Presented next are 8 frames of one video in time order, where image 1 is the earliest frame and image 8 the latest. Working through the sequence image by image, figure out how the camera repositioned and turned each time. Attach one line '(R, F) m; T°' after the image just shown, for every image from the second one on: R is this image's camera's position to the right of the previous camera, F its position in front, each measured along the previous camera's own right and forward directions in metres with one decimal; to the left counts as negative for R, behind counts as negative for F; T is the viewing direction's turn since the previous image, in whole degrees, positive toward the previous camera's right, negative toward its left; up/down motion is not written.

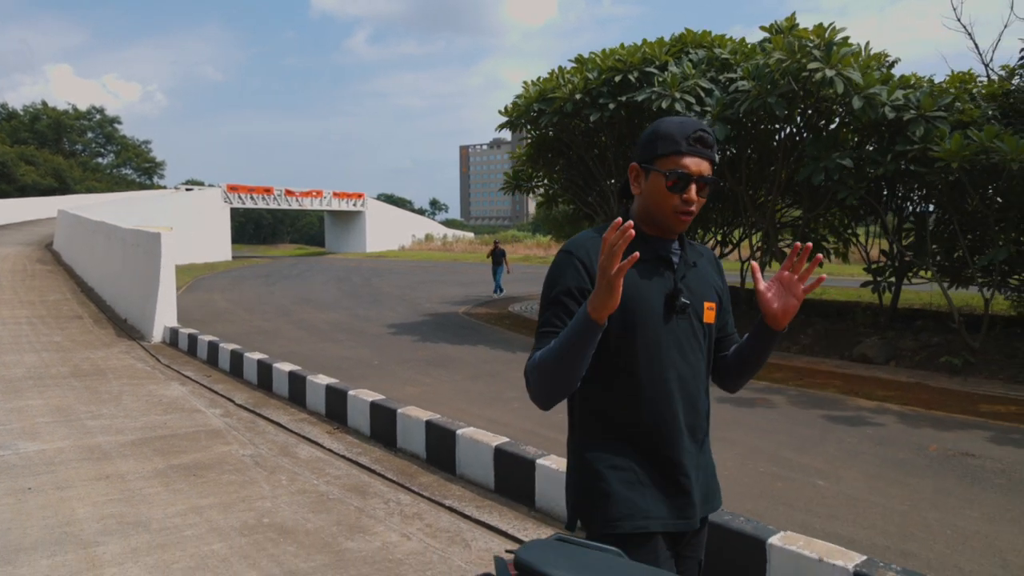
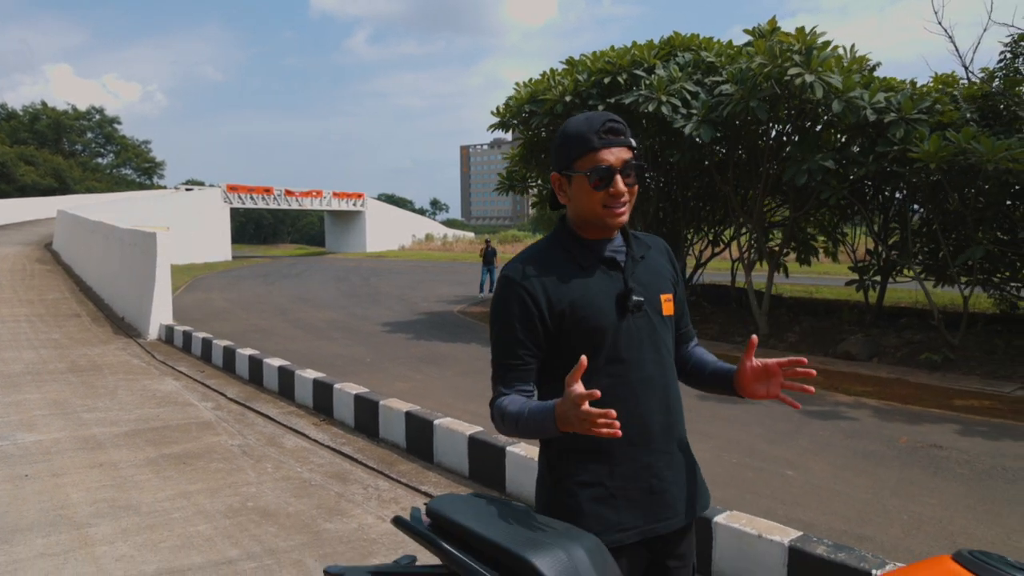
(+0.2, -0.2) m; 0°
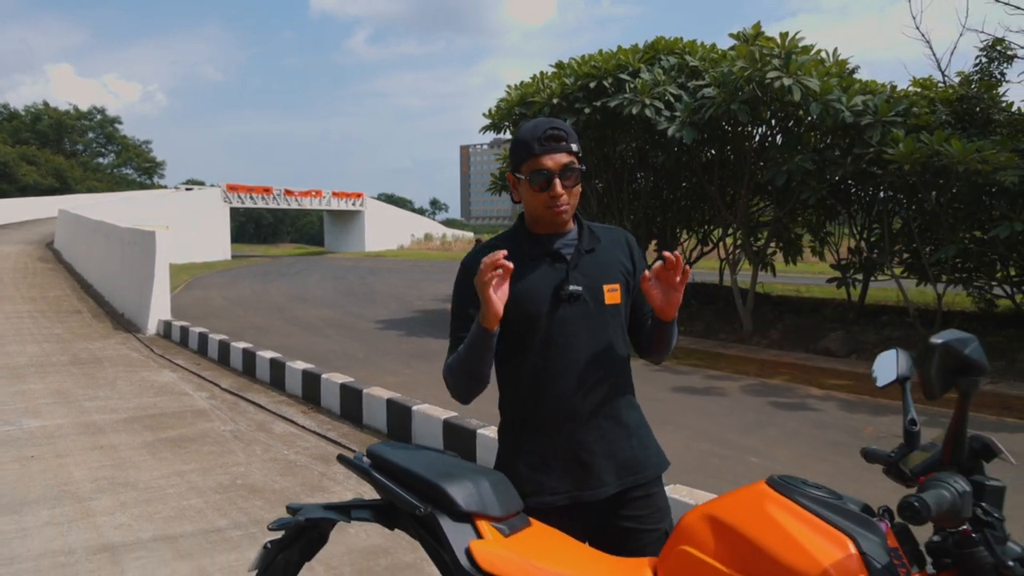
(+0.2, -0.3) m; 0°
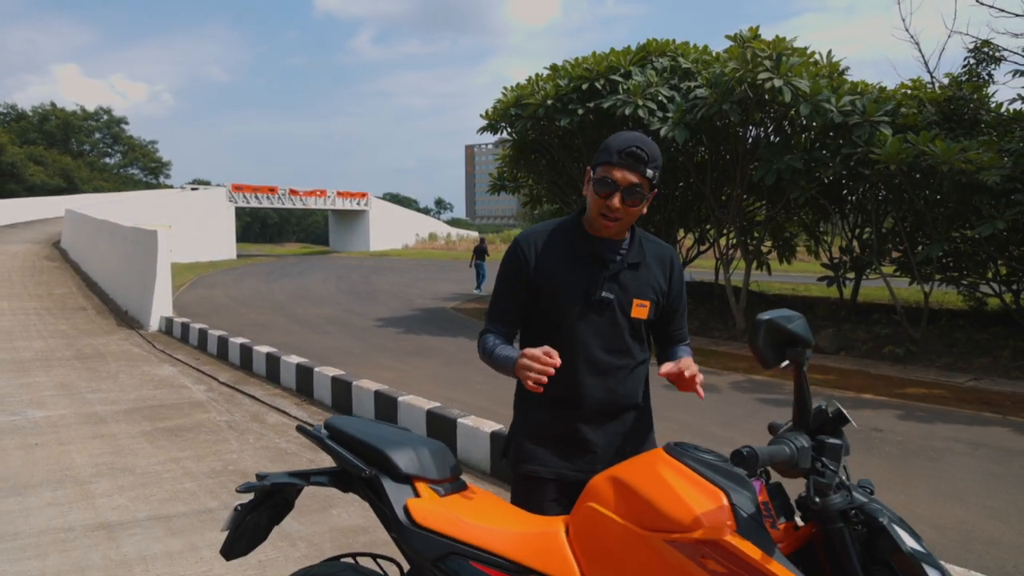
(+0.2, -0.2) m; 0°
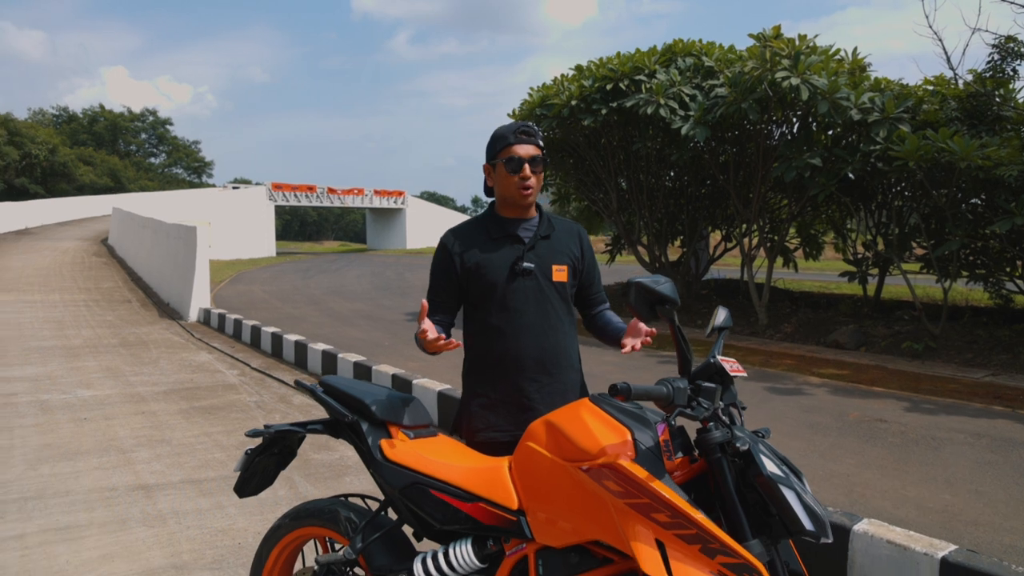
(+0.2, -0.3) m; -3°
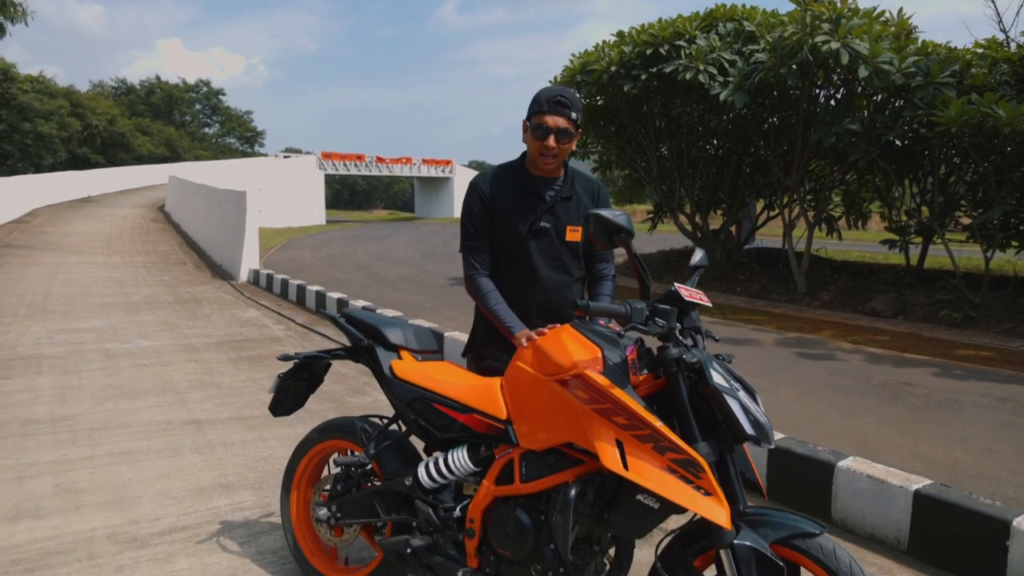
(+0.2, -0.3) m; -4°
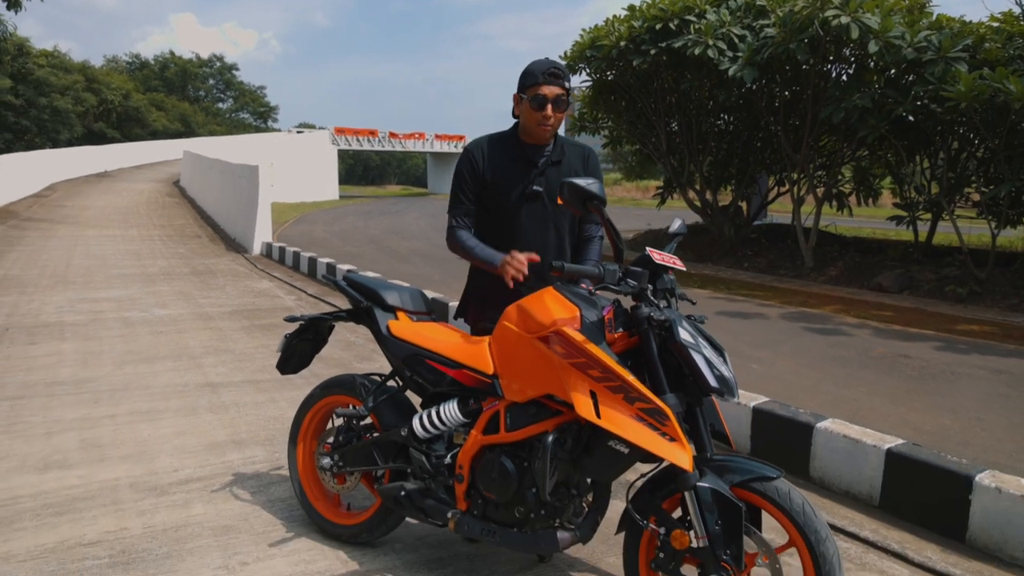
(+0.1, -0.2) m; -1°
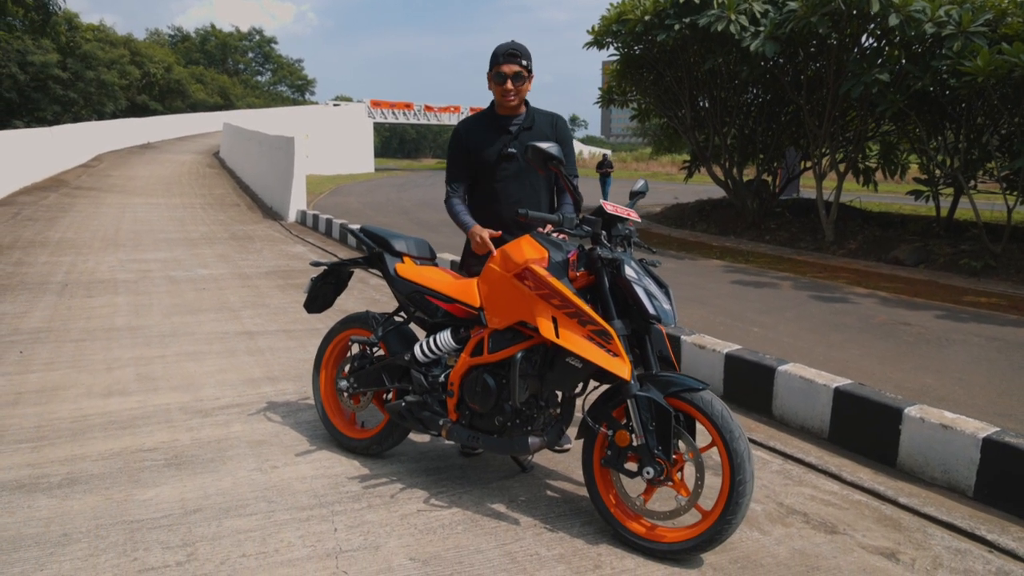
(+0.2, -0.5) m; -3°
